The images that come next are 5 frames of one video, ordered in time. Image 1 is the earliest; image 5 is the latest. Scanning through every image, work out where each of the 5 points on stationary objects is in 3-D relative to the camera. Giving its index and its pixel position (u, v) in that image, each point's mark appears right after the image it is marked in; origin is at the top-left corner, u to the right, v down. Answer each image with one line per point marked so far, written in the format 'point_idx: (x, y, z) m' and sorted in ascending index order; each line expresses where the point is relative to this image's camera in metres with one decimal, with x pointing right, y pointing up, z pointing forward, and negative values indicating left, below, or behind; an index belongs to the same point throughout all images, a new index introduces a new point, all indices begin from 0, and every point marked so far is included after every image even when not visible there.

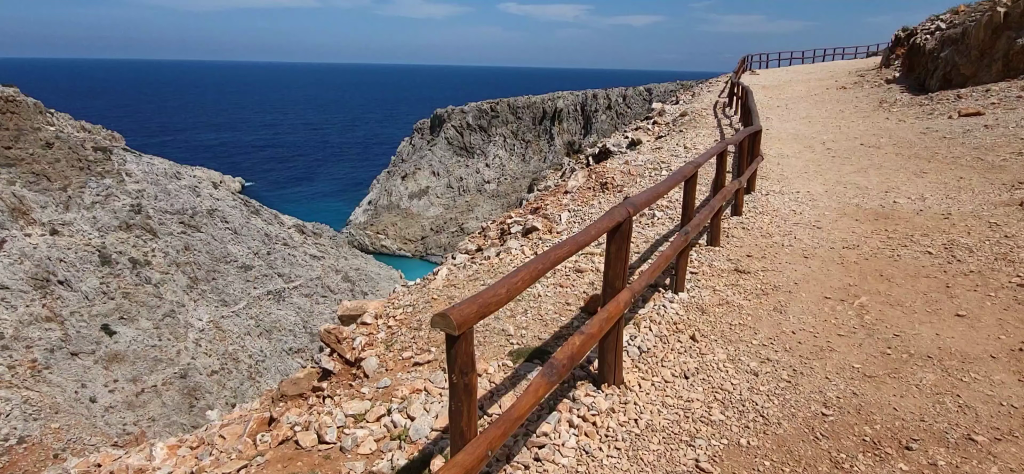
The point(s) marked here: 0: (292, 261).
0: (-8.1, -0.5, +24.7) m
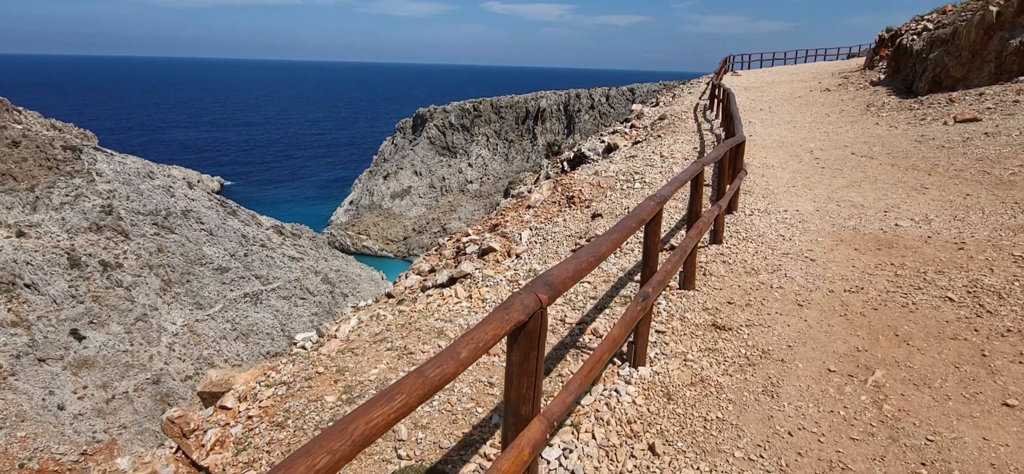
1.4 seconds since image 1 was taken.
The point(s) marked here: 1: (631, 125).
0: (-9.0, -0.7, +23.7) m
1: (+3.0, +2.7, +15.0) m
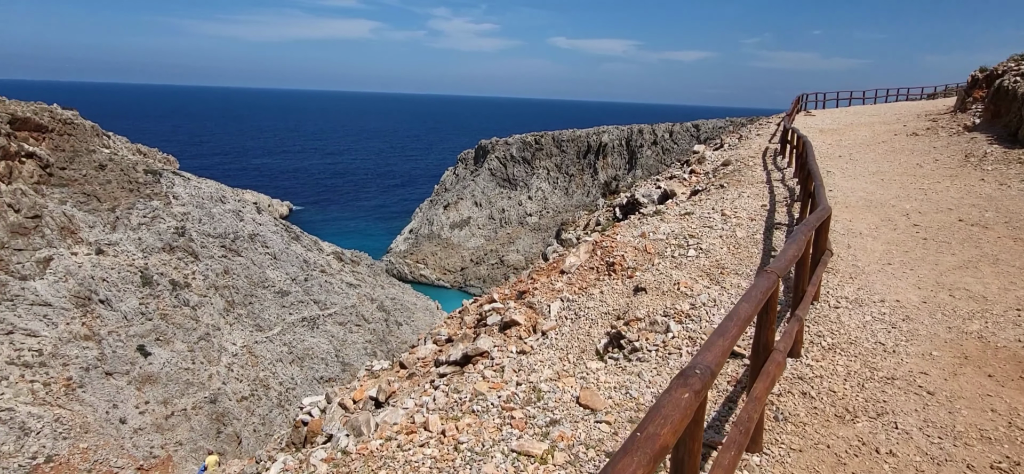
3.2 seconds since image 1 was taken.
0: (-7.1, -2.0, +23.6) m
1: (+4.2, +1.5, +13.9) m
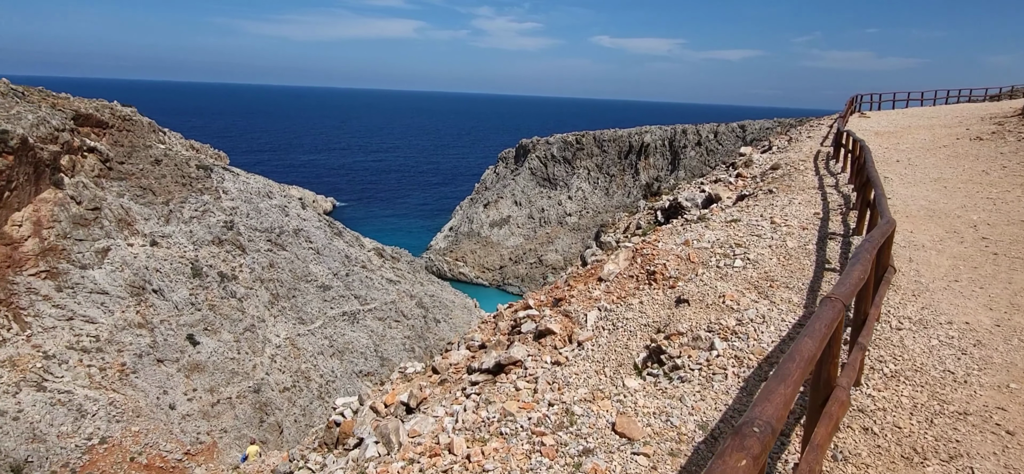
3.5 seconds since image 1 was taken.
0: (-5.6, -1.8, +23.8) m
1: (+5.1, +1.4, +13.5) m
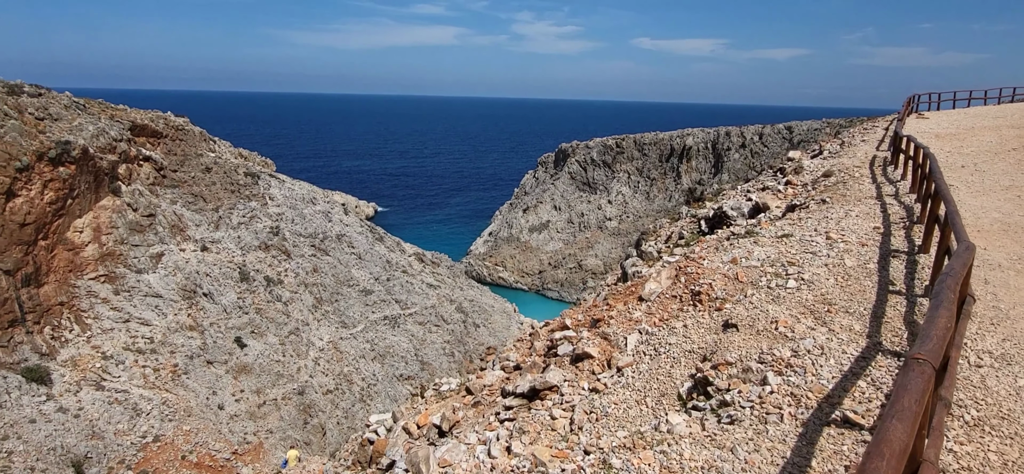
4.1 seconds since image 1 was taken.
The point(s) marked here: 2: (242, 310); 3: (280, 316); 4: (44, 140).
0: (-4.1, -2.1, +23.9) m
1: (+5.9, +1.2, +12.9) m
2: (-8.3, -2.3, +18.6) m
3: (-7.5, -2.5, +19.3) m
4: (-11.8, +2.6, +15.4) m
